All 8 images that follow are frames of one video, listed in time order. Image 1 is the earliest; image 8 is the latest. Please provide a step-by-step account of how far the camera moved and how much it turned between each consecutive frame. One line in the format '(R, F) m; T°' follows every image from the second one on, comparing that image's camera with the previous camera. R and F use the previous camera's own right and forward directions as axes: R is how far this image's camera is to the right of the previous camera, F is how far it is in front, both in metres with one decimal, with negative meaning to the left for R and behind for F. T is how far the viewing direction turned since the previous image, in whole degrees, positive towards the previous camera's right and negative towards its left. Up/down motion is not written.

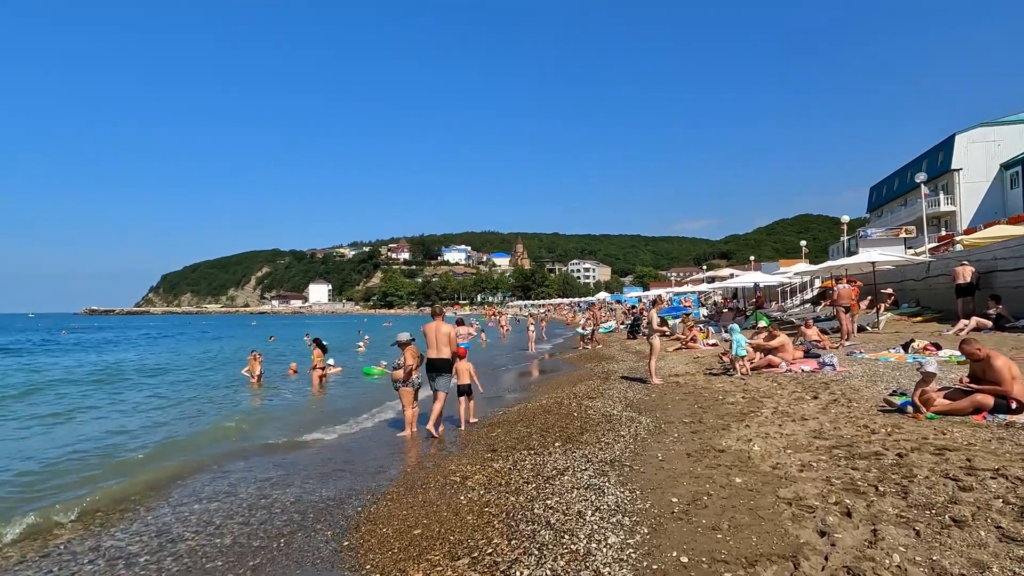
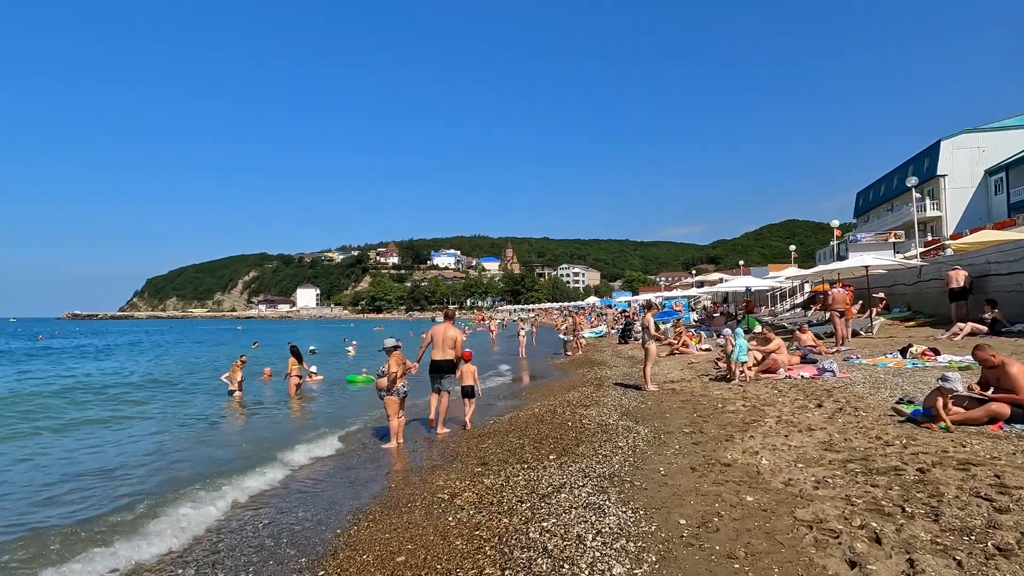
(0.0, +0.4) m; +1°
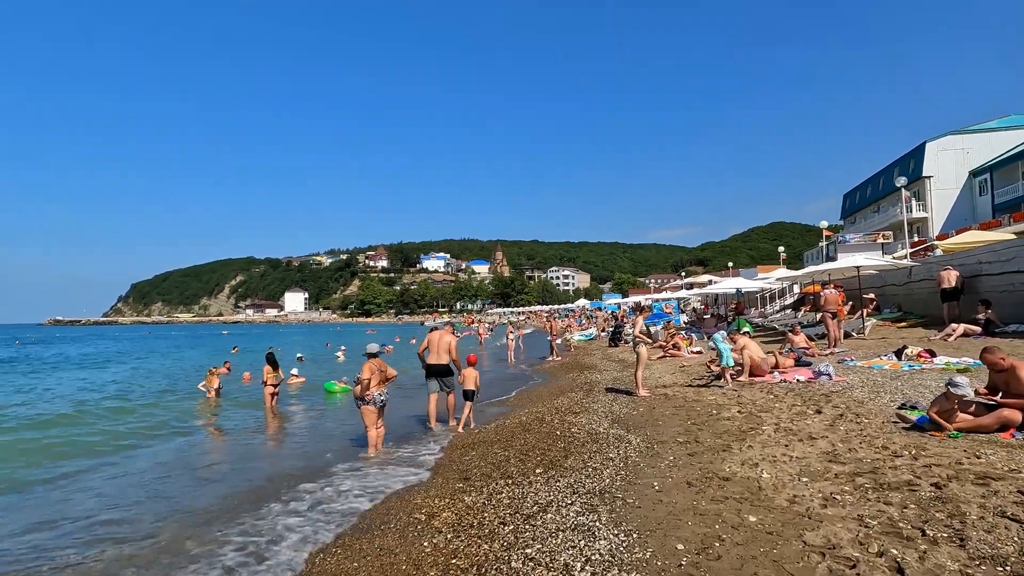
(+0.1, +0.4) m; +1°
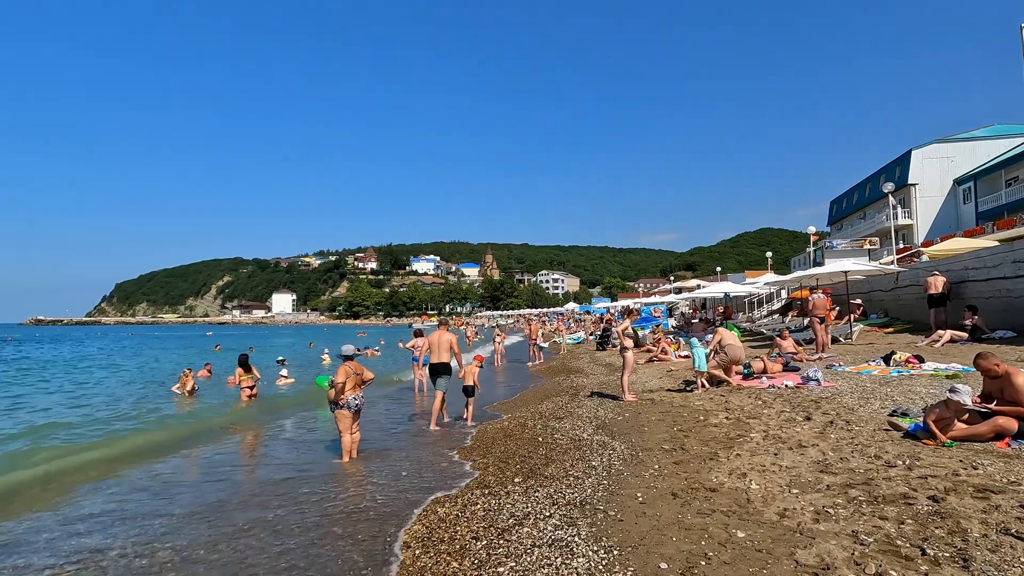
(+0.1, +0.3) m; +1°
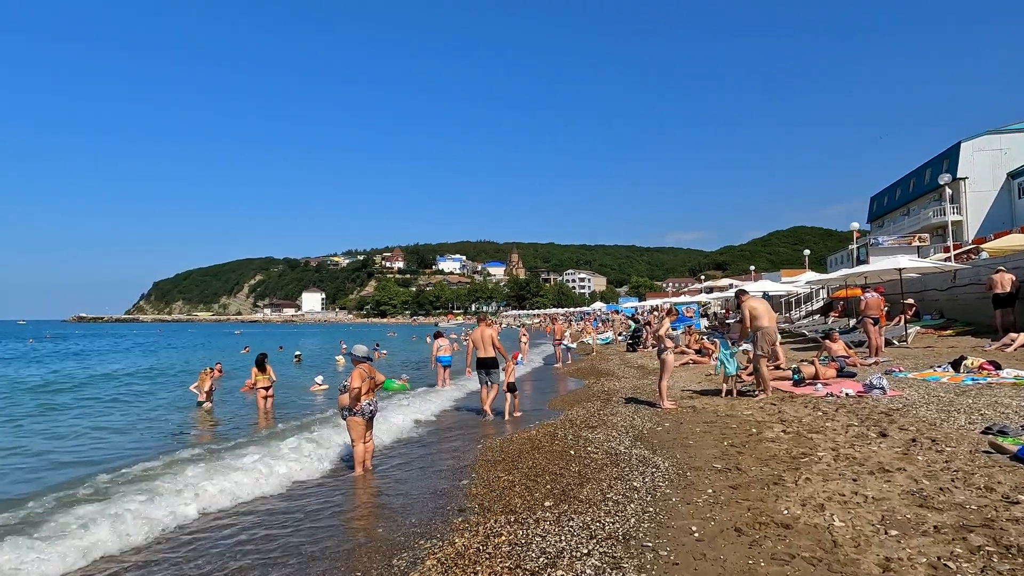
(0.0, +0.8) m; -3°
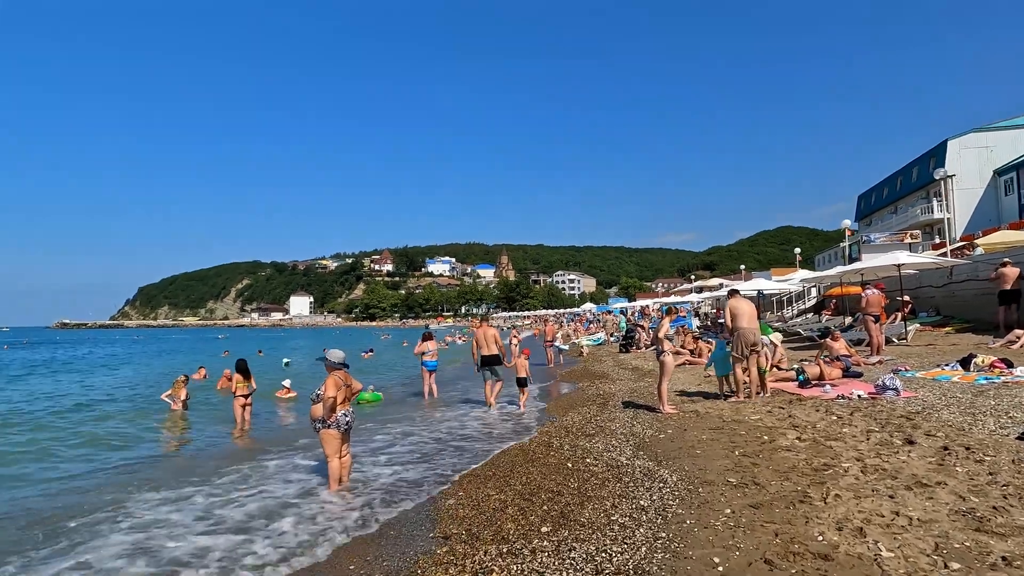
(0.0, +0.6) m; +1°
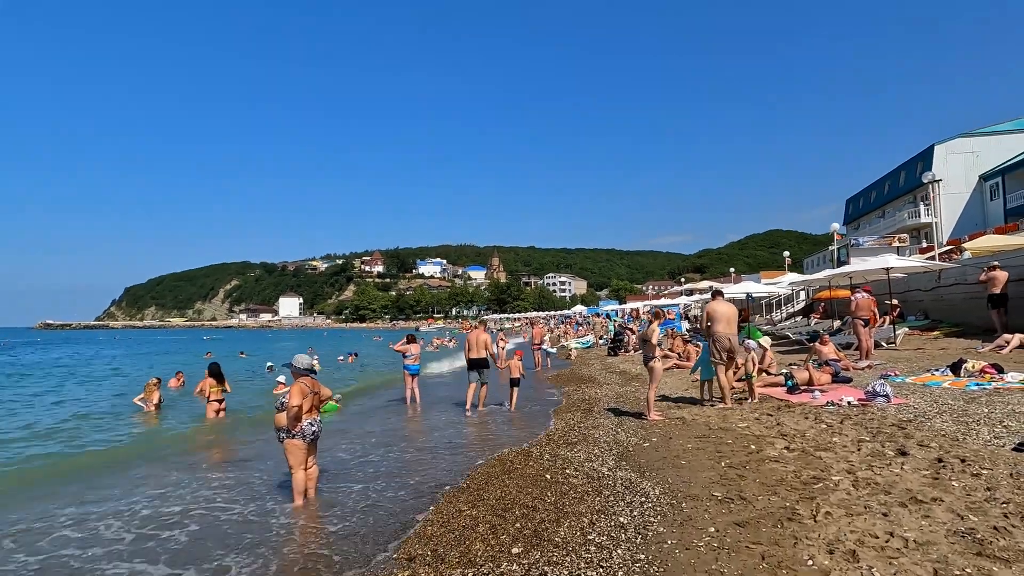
(+0.2, +0.3) m; +1°
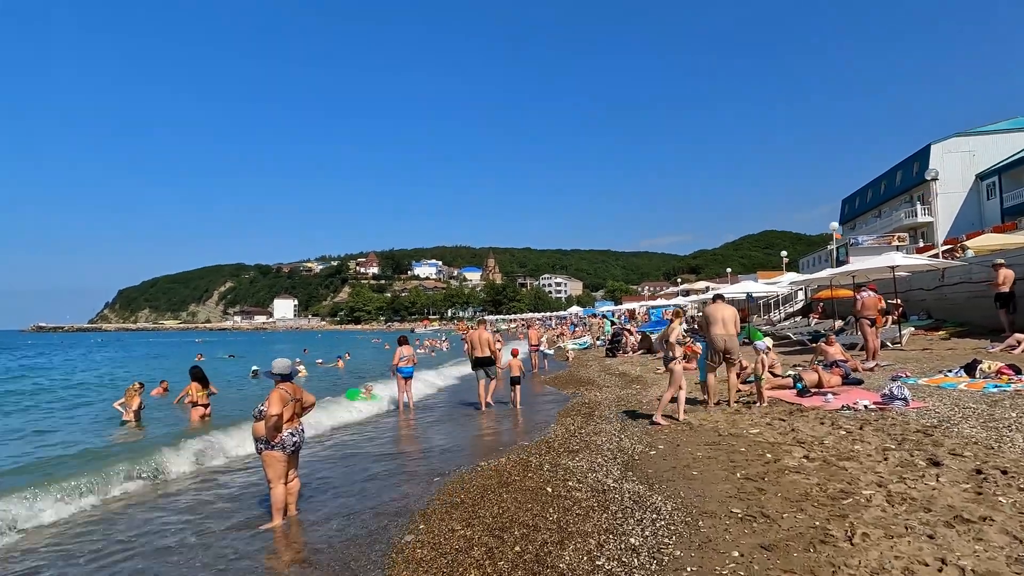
(0.0, +0.5) m; 0°
